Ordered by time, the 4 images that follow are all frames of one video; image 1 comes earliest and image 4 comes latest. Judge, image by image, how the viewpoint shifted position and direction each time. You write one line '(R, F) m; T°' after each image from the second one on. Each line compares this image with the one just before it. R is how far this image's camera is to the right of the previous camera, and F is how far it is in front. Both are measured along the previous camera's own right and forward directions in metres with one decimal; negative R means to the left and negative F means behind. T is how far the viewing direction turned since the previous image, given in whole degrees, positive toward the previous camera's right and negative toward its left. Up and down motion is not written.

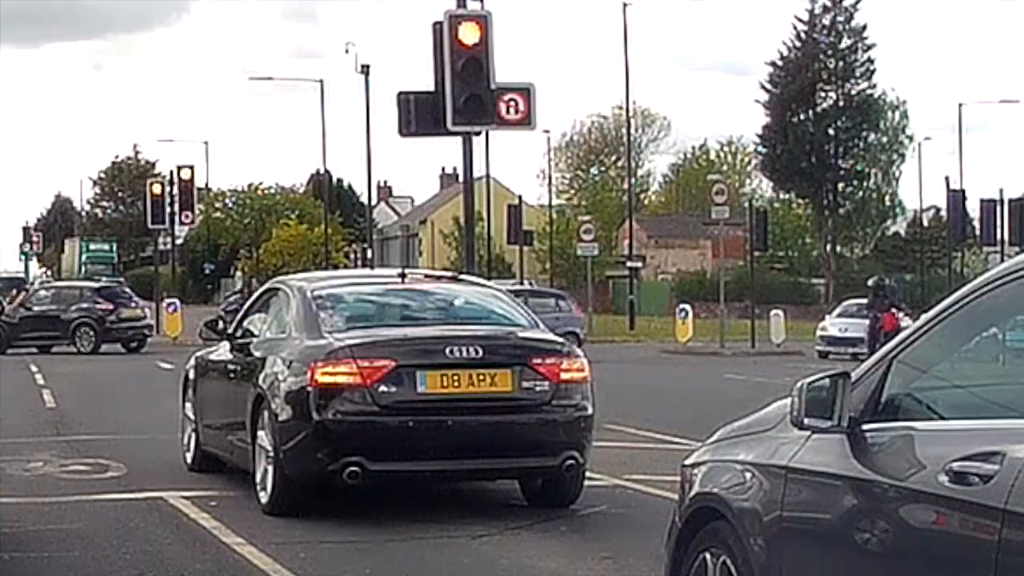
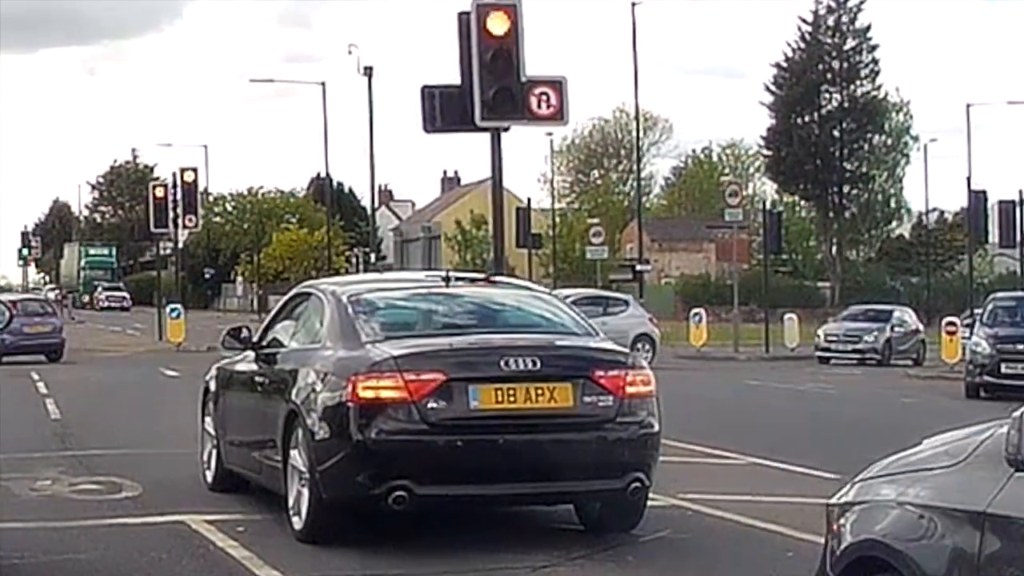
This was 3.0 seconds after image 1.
(-0.2, +1.0) m; 0°
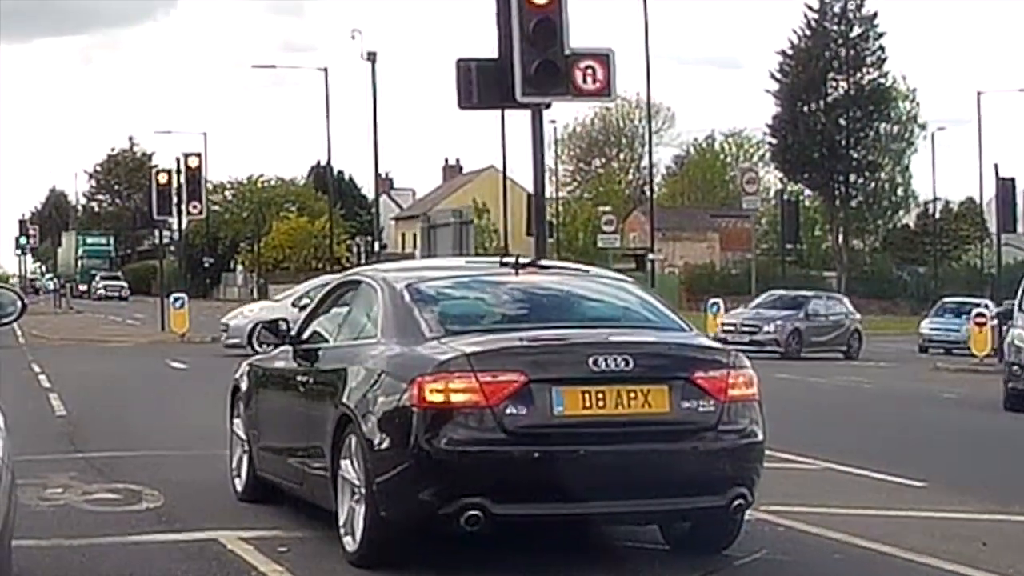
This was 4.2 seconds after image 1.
(-0.2, +1.2) m; 0°
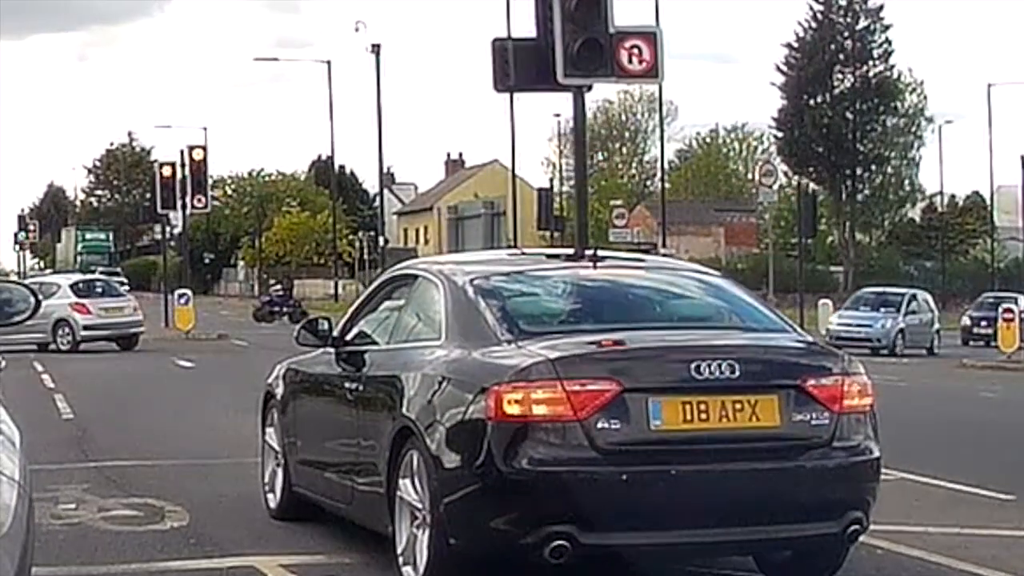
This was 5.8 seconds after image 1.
(-0.2, +1.0) m; 0°
